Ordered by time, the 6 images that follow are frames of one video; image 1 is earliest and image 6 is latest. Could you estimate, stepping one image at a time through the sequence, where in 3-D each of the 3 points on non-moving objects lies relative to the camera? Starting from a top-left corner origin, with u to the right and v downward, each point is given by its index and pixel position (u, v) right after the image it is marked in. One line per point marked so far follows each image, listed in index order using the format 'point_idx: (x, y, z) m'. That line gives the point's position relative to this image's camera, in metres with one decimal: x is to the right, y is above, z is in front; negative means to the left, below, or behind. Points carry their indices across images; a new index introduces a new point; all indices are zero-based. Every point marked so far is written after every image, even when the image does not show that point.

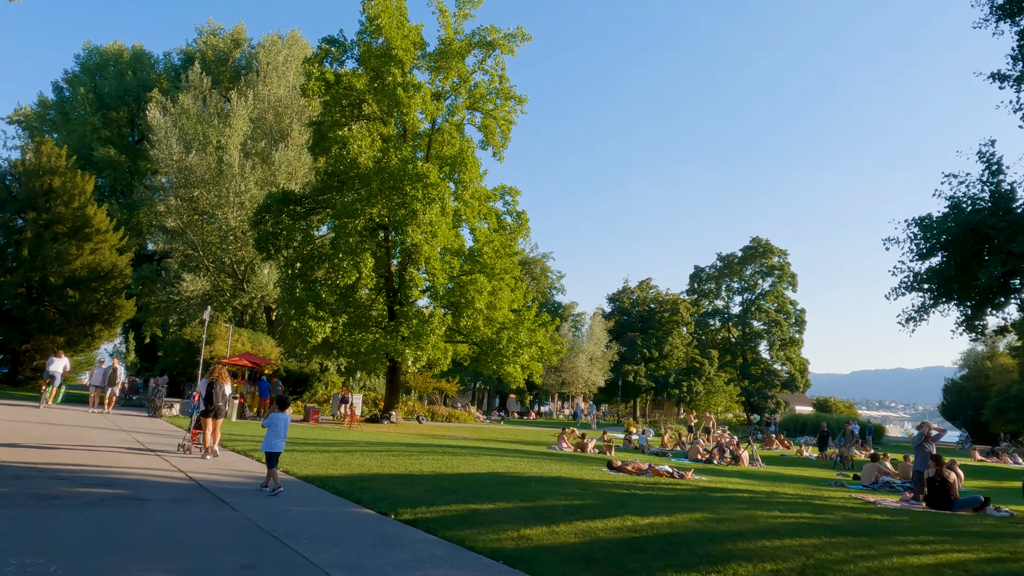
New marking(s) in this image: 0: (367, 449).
0: (-2.8, -3.2, +14.9) m
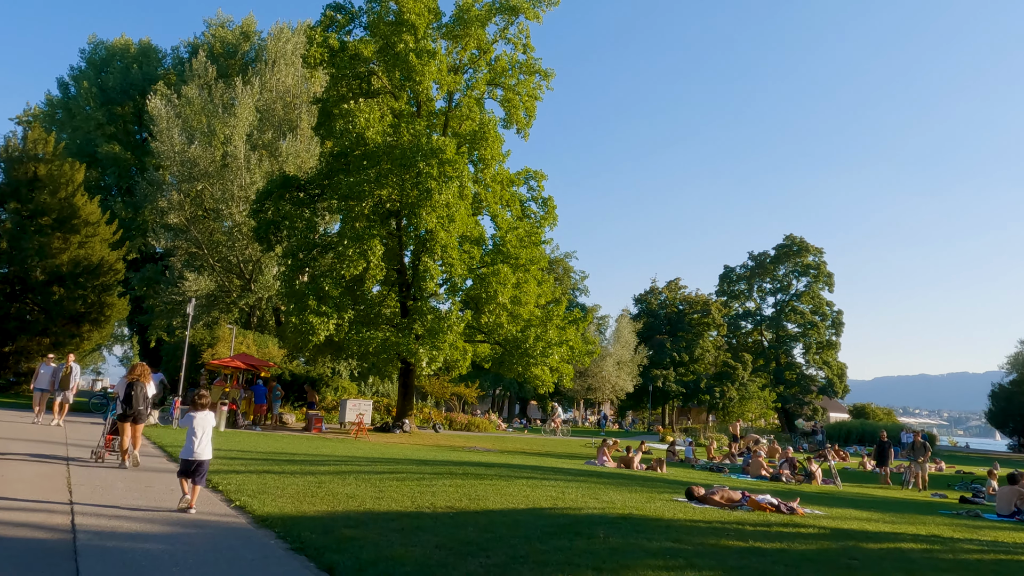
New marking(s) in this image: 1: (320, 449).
0: (-2.2, -2.8, +11.6) m
1: (-4.3, -3.6, +17.0) m
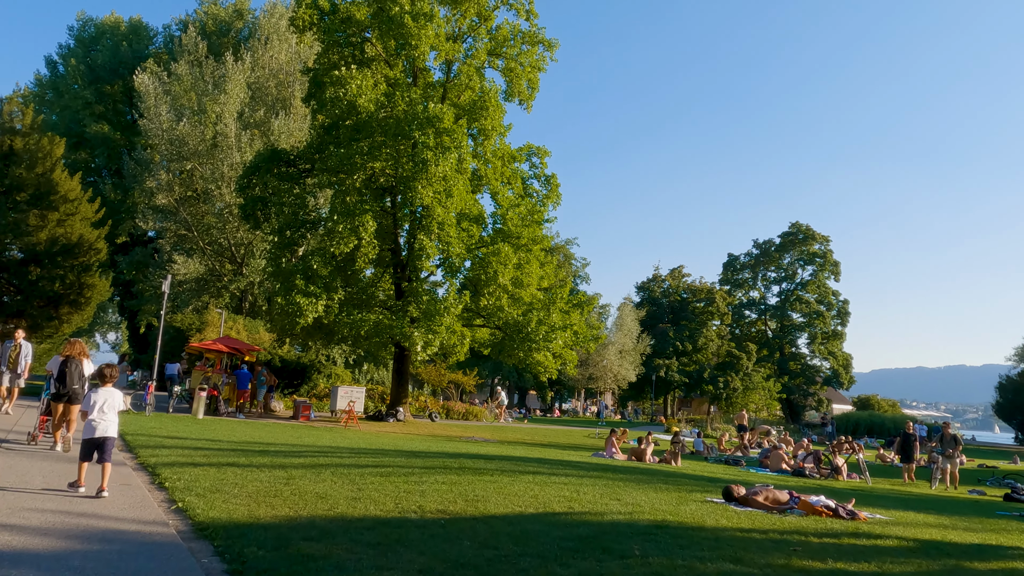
0: (-2.2, -2.3, +10.0) m
1: (-4.3, -3.1, +15.5) m
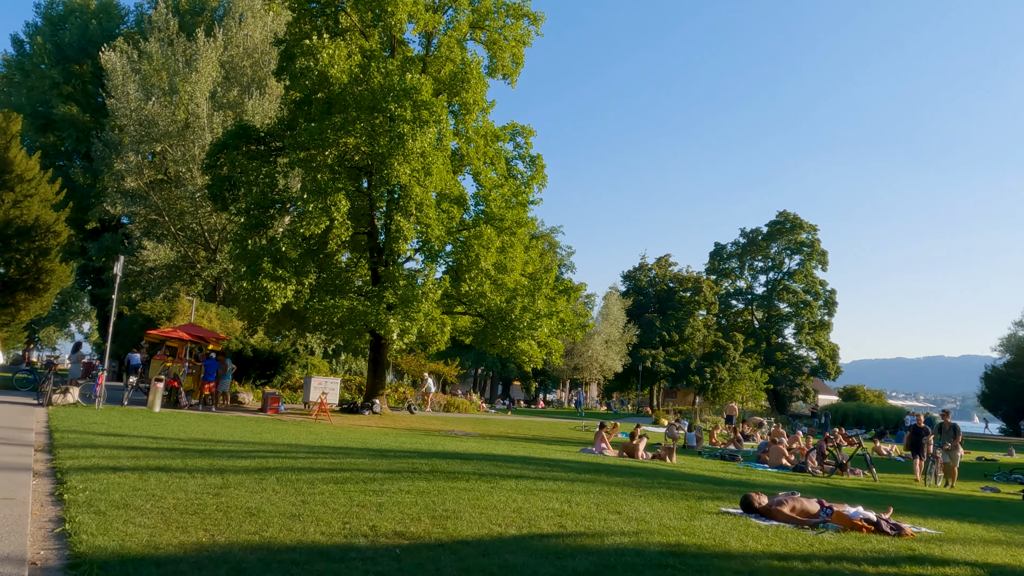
0: (-2.4, -2.0, +8.6) m
1: (-4.7, -2.7, +14.0) m
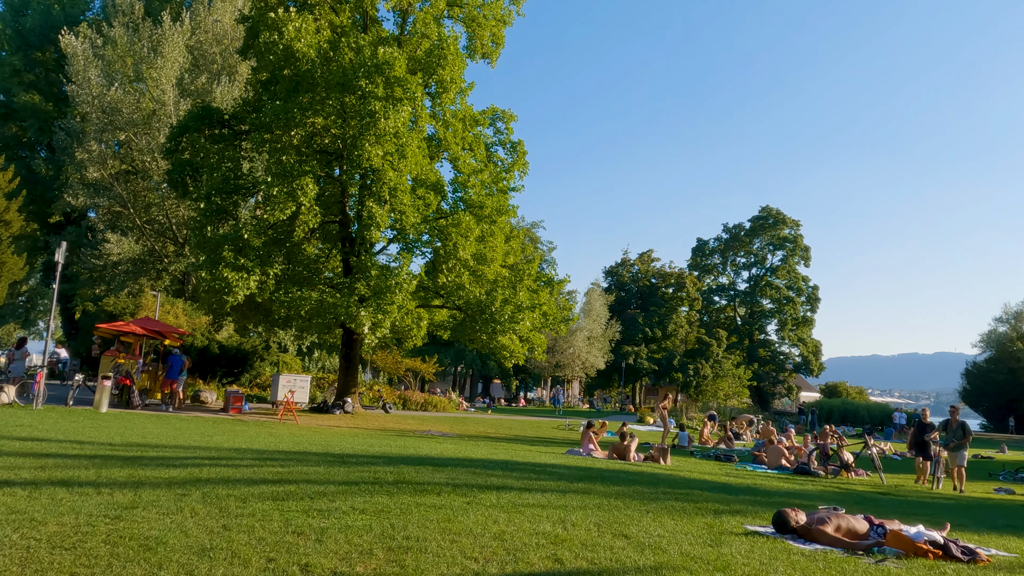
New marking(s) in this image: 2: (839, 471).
0: (-2.6, -1.8, +7.2) m
1: (-5.0, -2.5, +12.5) m
2: (+7.0, -3.9, +16.1) m
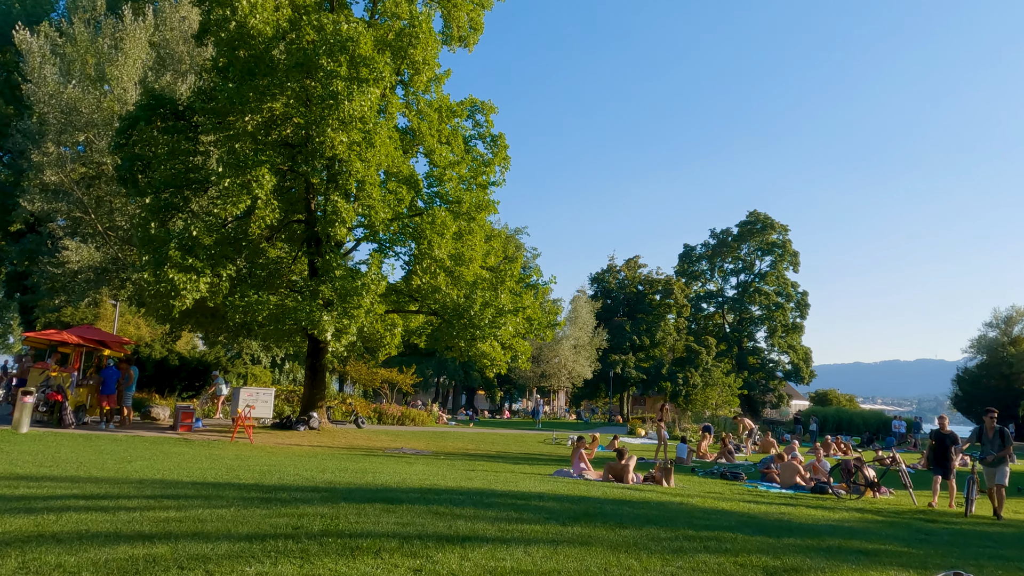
0: (-2.8, -1.7, +5.1) m
1: (-5.3, -2.4, +10.5) m
2: (+6.6, -3.8, +14.3) m
